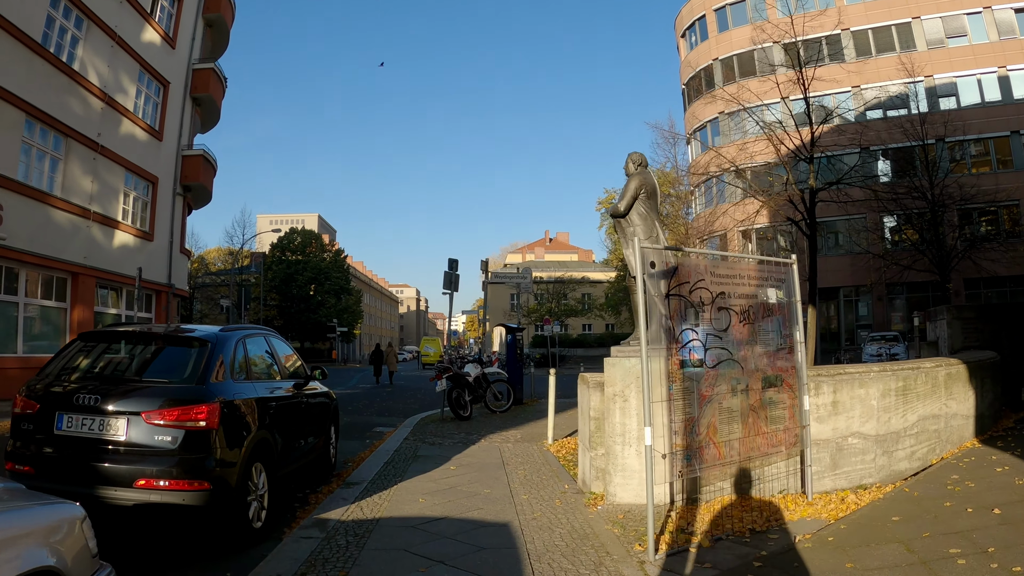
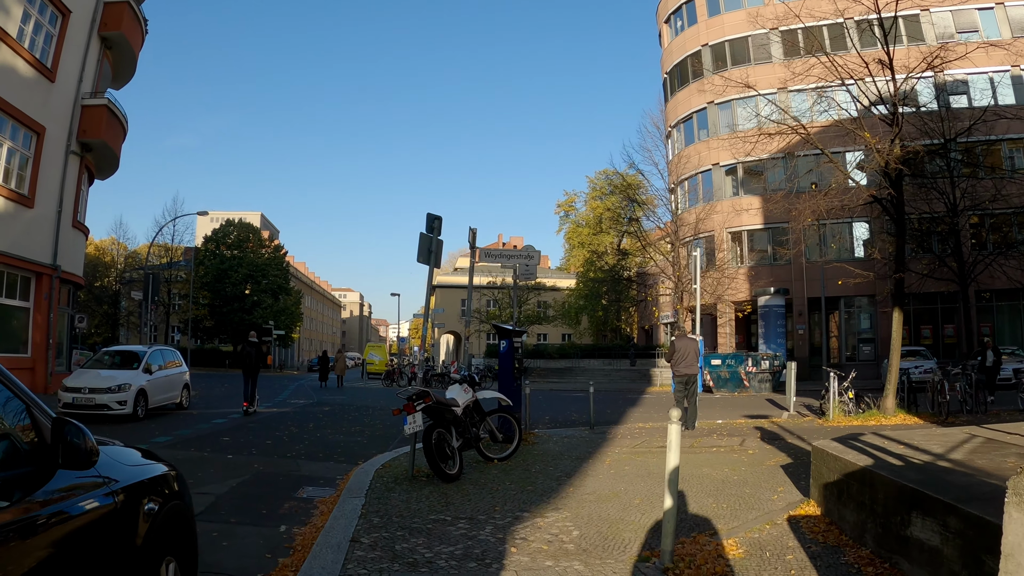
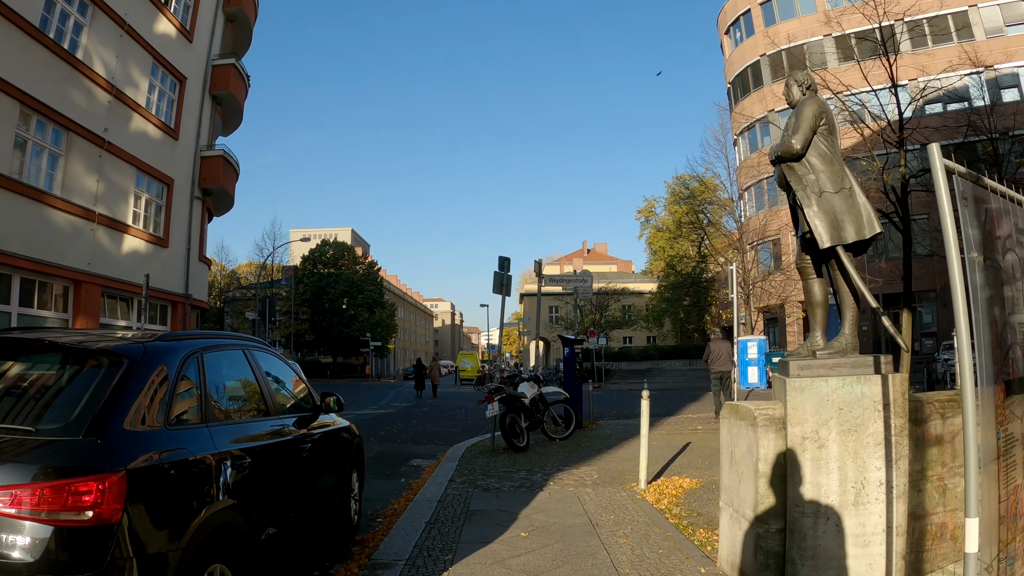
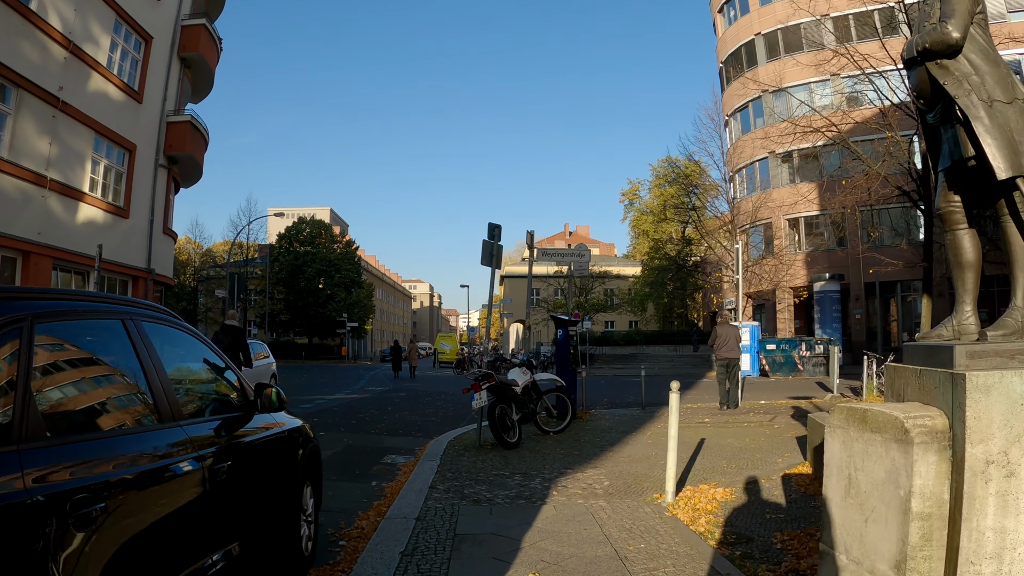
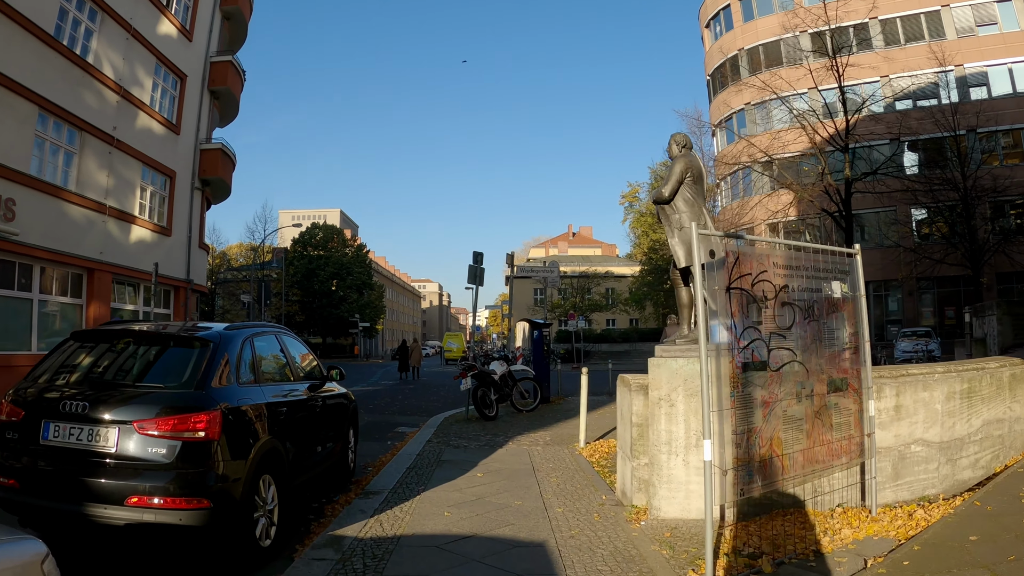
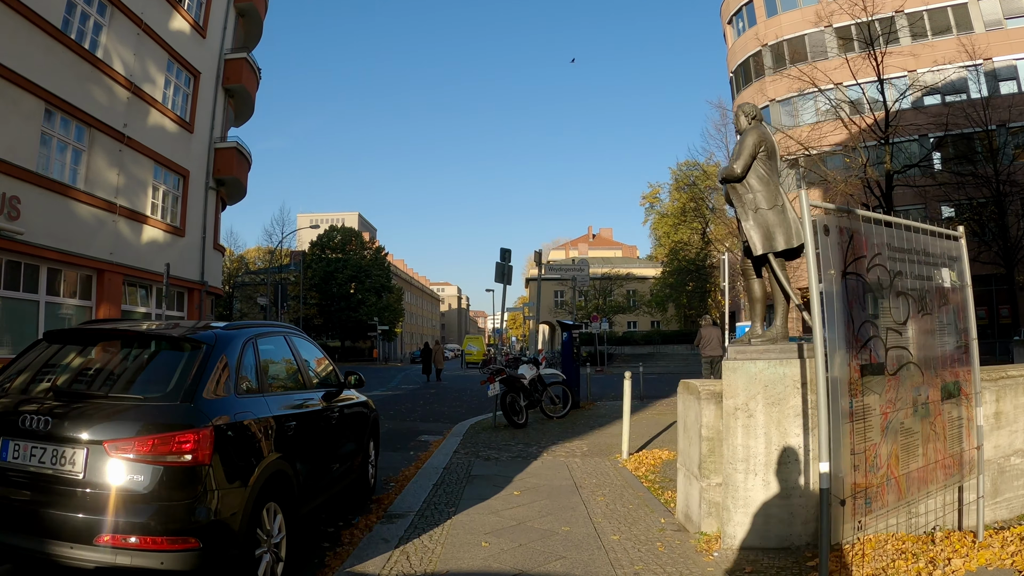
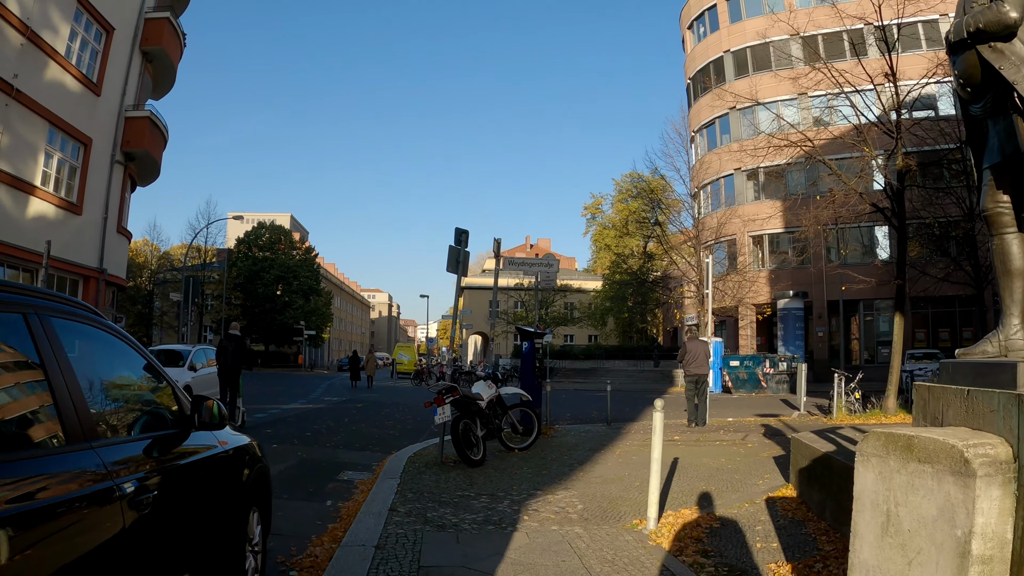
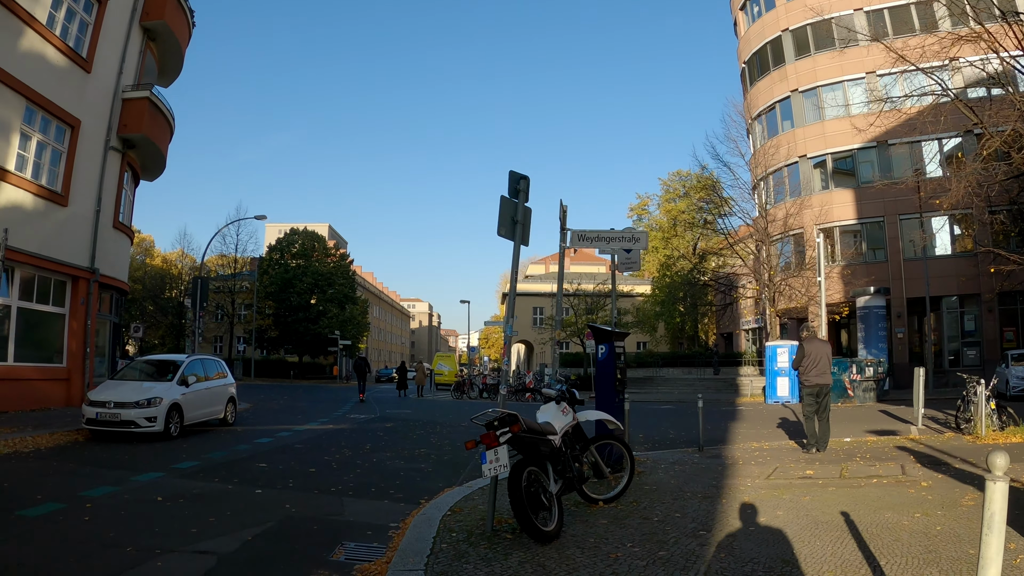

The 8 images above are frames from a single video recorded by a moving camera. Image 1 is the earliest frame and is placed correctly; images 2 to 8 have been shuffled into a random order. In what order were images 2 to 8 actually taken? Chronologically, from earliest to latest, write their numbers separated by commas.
5, 6, 3, 4, 7, 2, 8
